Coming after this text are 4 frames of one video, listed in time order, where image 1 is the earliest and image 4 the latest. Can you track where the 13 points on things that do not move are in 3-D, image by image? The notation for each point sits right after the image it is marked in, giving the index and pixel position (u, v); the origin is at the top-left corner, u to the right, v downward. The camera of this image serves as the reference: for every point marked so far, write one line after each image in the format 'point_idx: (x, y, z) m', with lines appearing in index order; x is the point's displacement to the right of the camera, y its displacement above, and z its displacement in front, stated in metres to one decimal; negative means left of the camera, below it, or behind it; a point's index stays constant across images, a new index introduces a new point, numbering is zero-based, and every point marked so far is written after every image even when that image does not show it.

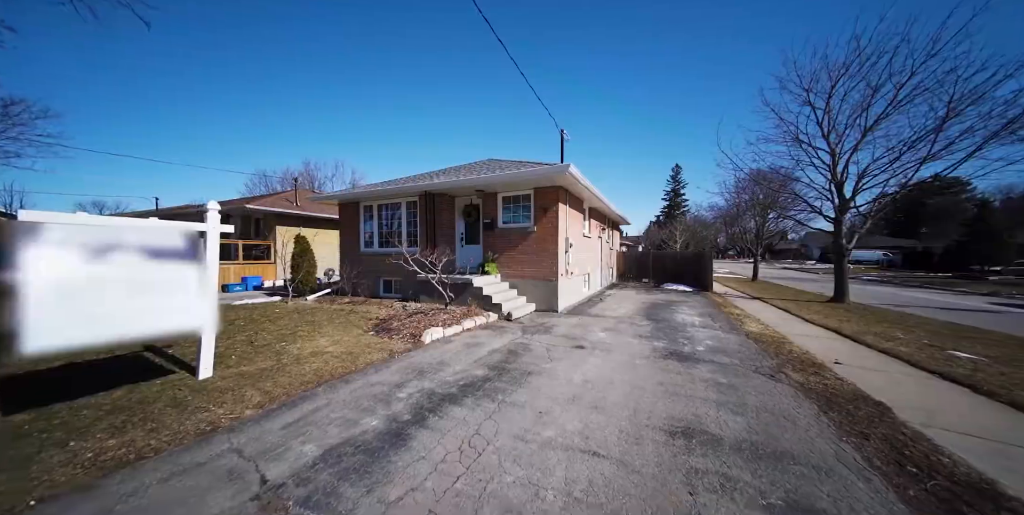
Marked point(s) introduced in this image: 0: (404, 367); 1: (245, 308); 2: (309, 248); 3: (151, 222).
0: (-1.4, -1.4, +4.8) m
1: (-7.1, -1.4, +9.7) m
2: (-6.7, +0.3, +12.2) m
3: (-3.5, +0.3, +3.5) m
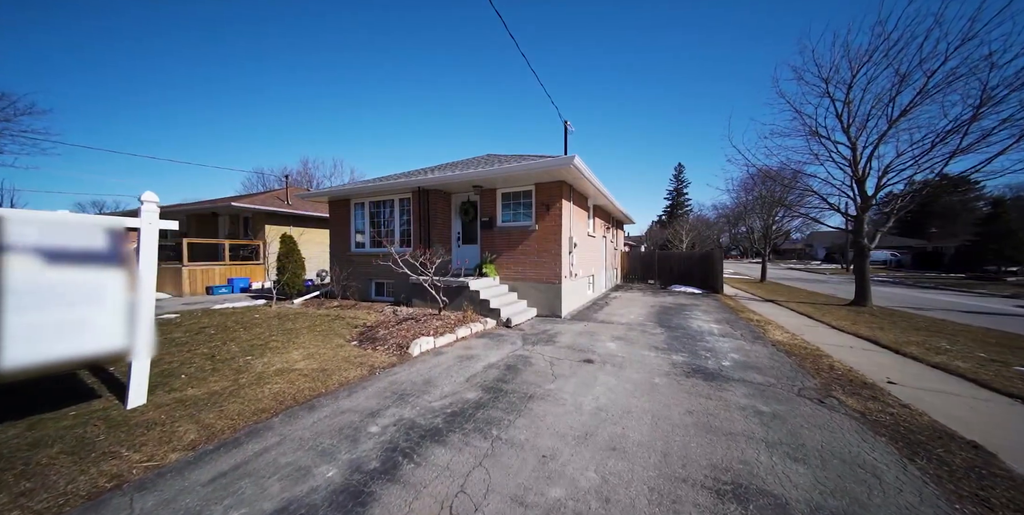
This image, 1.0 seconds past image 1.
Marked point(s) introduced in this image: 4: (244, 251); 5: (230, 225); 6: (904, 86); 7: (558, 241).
0: (-1.4, -1.5, +4.1) m
1: (-7.1, -1.4, +9.0) m
2: (-6.8, +0.3, +11.5) m
3: (-3.5, +0.3, +2.8) m
4: (-11.5, +0.3, +15.7) m
5: (-13.1, +1.5, +17.0) m
6: (+9.3, +4.1, +8.6) m
7: (+1.1, +0.4, +8.7) m
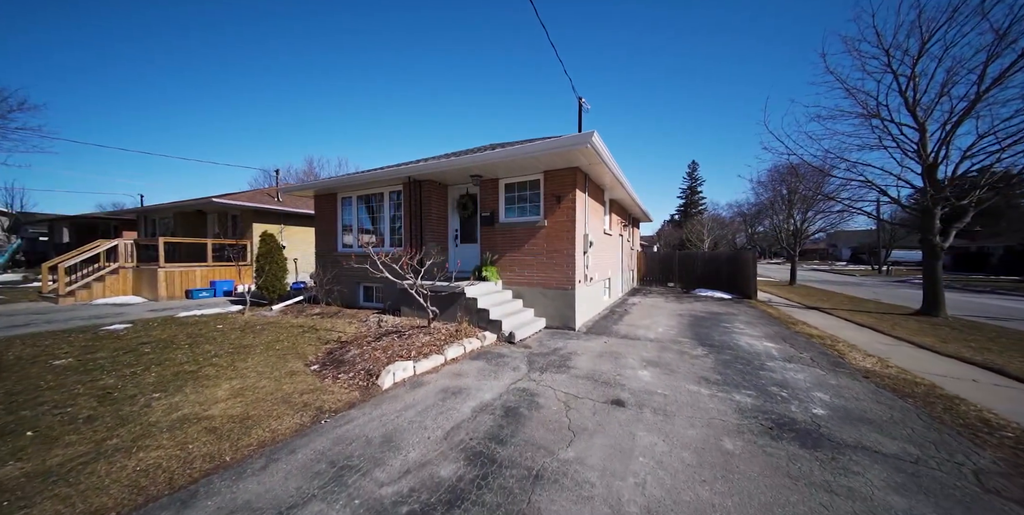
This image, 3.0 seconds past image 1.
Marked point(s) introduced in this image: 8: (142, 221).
0: (-1.4, -1.5, +2.7) m
1: (-7.0, -1.4, +7.8) m
2: (-6.6, +0.3, +10.3) m
3: (-3.6, +0.3, +1.6) m
4: (-11.3, +0.2, +14.6) m
5: (-12.8, +1.5, +15.9) m
6: (+9.4, +4.0, +7.0) m
7: (+1.2, +0.4, +7.4) m
8: (-18.5, +1.8, +18.2) m
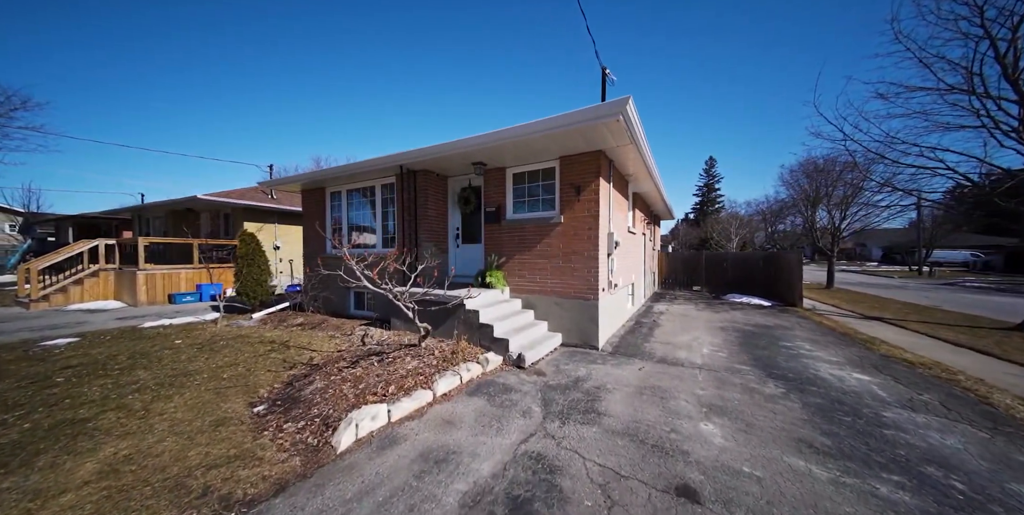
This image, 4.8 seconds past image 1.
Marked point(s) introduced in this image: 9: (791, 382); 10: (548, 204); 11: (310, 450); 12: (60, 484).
0: (-1.4, -1.5, +1.5) m
1: (-6.8, -1.5, +6.7) m
2: (-6.4, +0.2, +9.1) m
3: (-3.5, +0.2, +0.3) m
4: (-10.9, +0.2, +13.6) m
5: (-12.4, +1.4, +14.9) m
6: (+9.5, +4.0, +5.5) m
7: (+1.4, +0.3, +6.0) m
8: (-18.0, +1.7, +17.4) m
9: (+3.2, -1.4, +4.1) m
10: (+0.7, +1.0, +6.6) m
11: (-1.7, -1.5, +2.9) m
12: (-2.9, -1.4, +2.4) m
